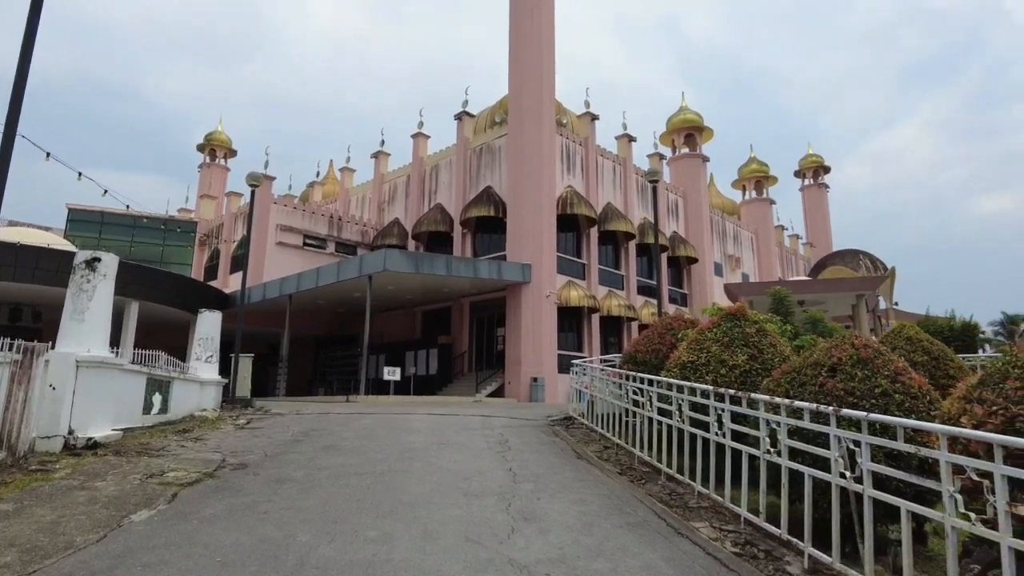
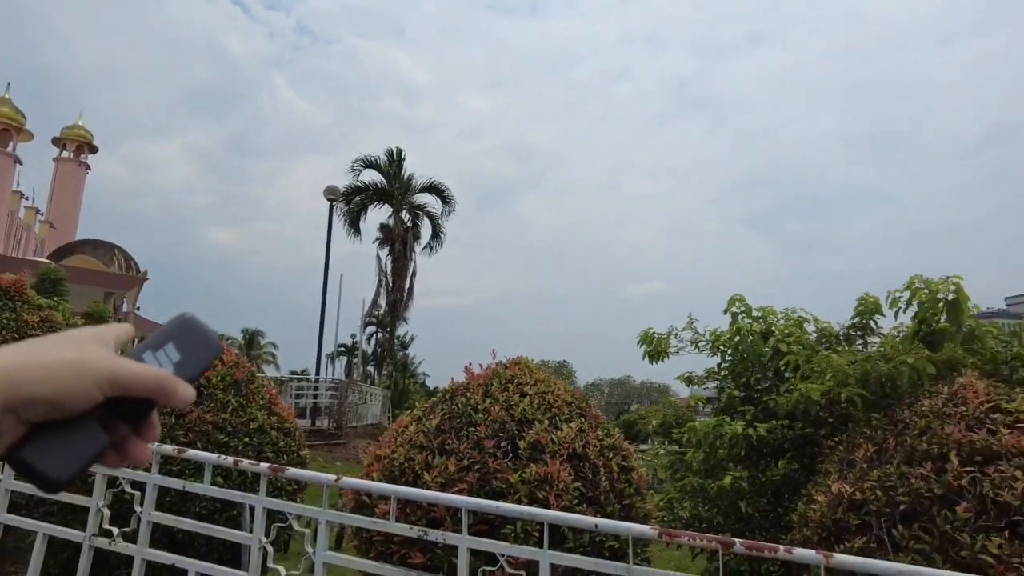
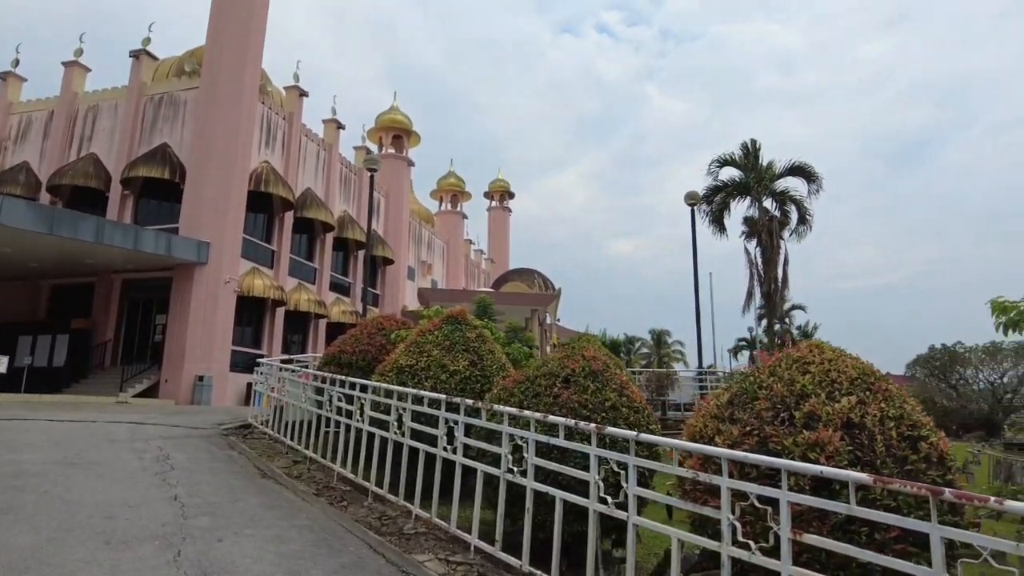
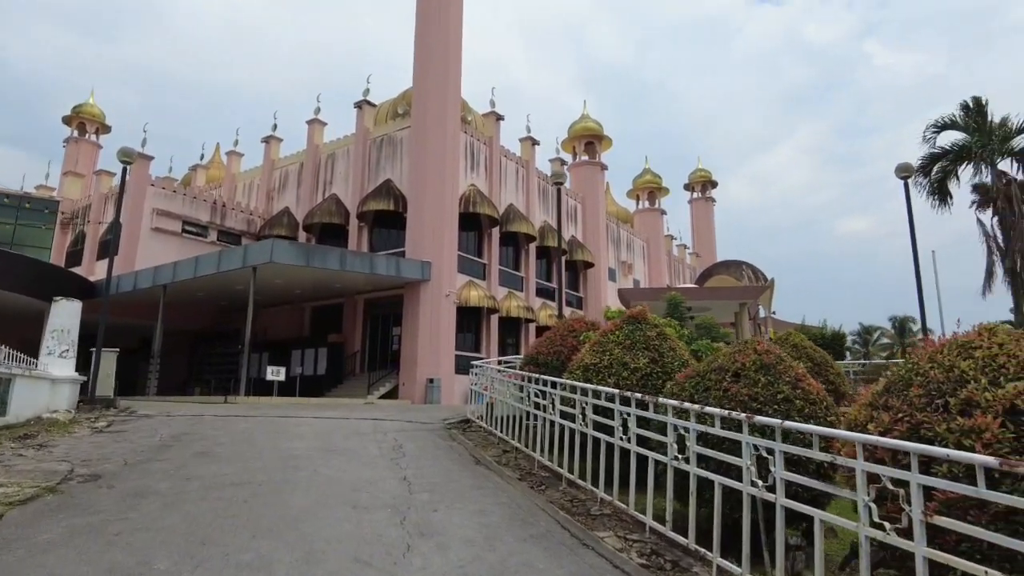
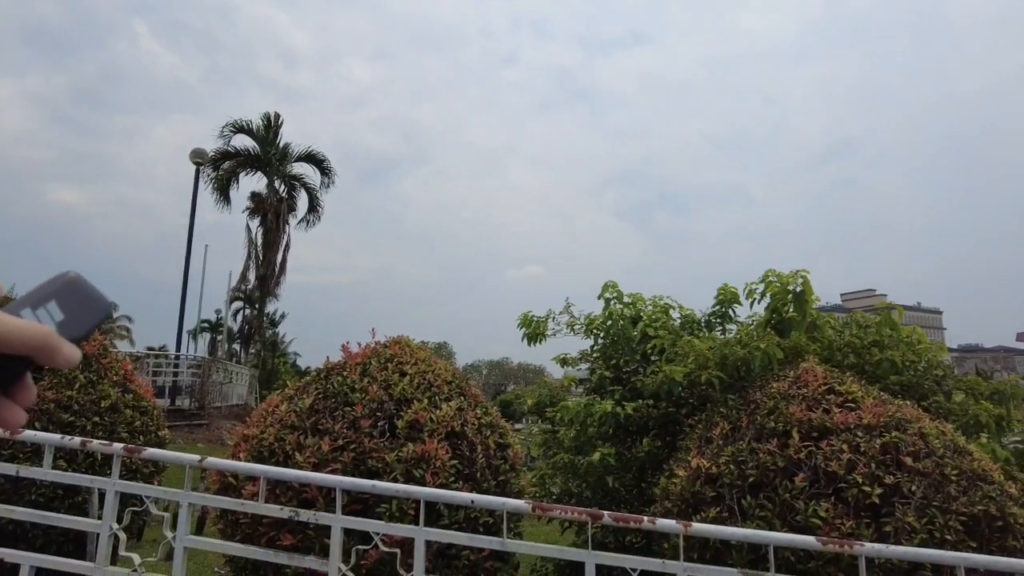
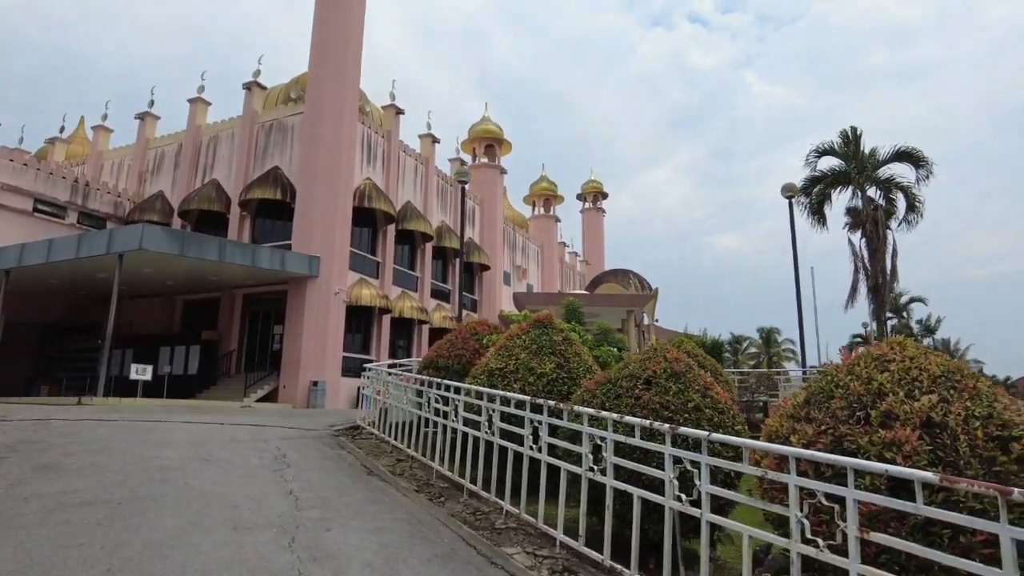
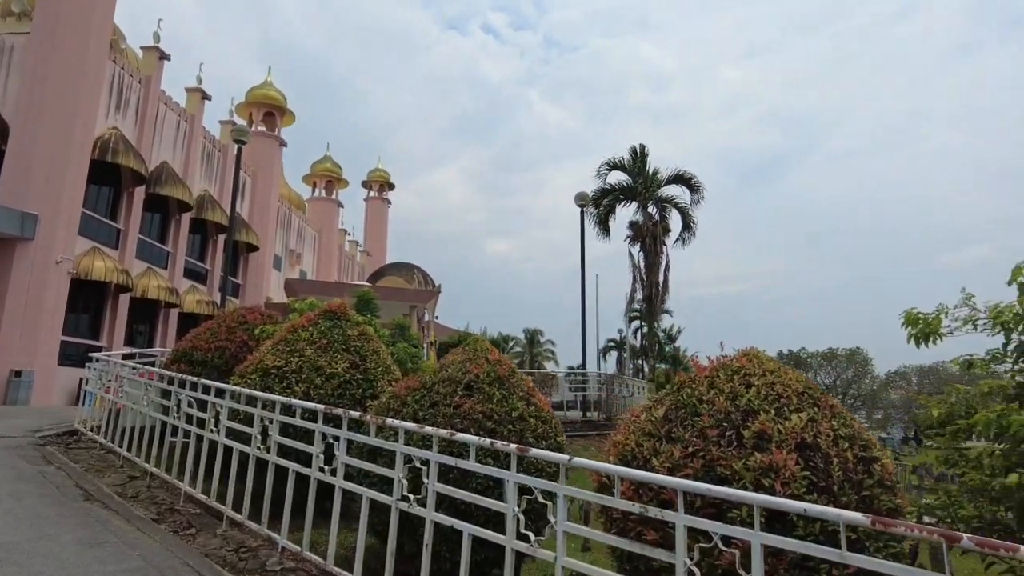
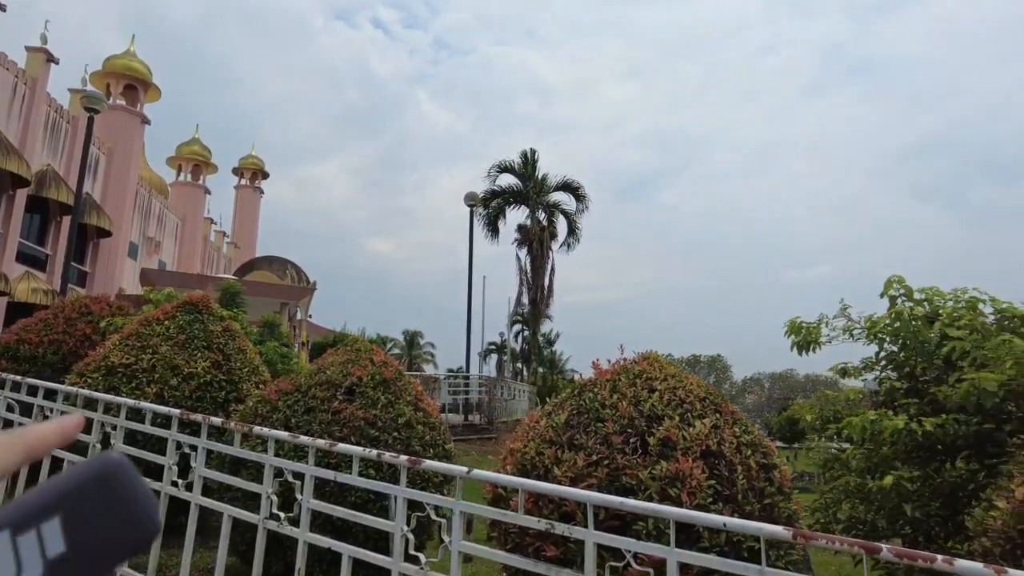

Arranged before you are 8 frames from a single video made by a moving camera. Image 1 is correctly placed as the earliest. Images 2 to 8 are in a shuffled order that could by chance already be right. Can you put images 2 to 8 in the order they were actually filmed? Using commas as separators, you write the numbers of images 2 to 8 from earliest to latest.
4, 6, 3, 7, 8, 2, 5
